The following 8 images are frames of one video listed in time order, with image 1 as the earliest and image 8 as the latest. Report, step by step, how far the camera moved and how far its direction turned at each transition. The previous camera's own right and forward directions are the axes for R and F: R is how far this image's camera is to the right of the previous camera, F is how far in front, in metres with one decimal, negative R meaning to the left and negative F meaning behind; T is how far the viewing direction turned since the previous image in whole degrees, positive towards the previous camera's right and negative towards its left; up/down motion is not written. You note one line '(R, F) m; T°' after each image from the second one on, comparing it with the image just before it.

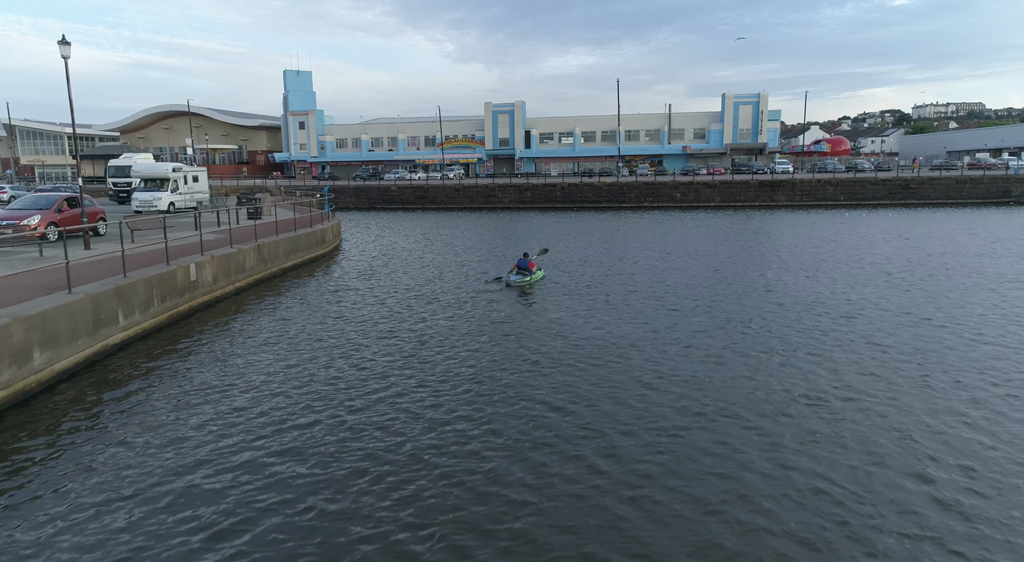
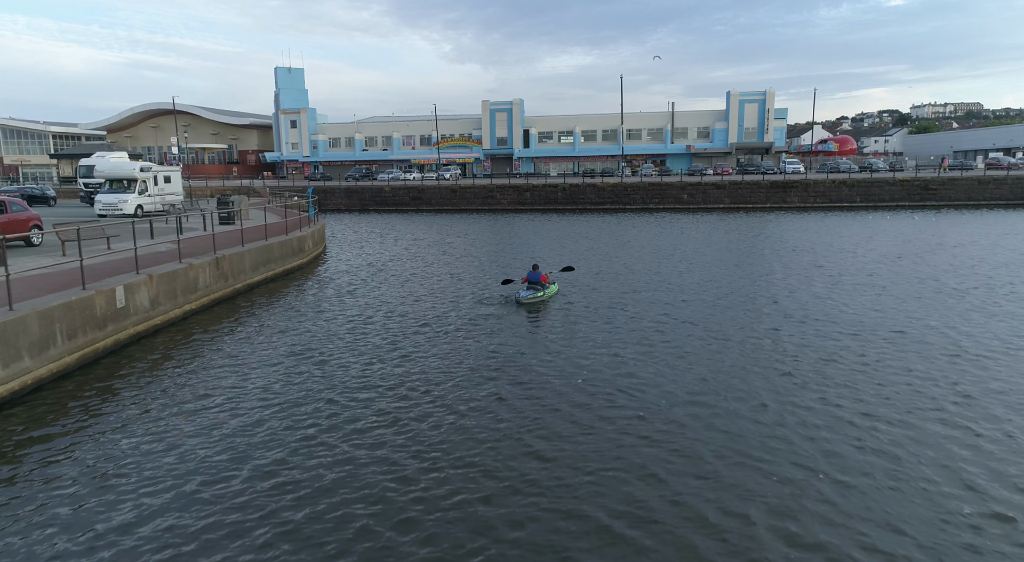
(-0.2, +2.6) m; 0°
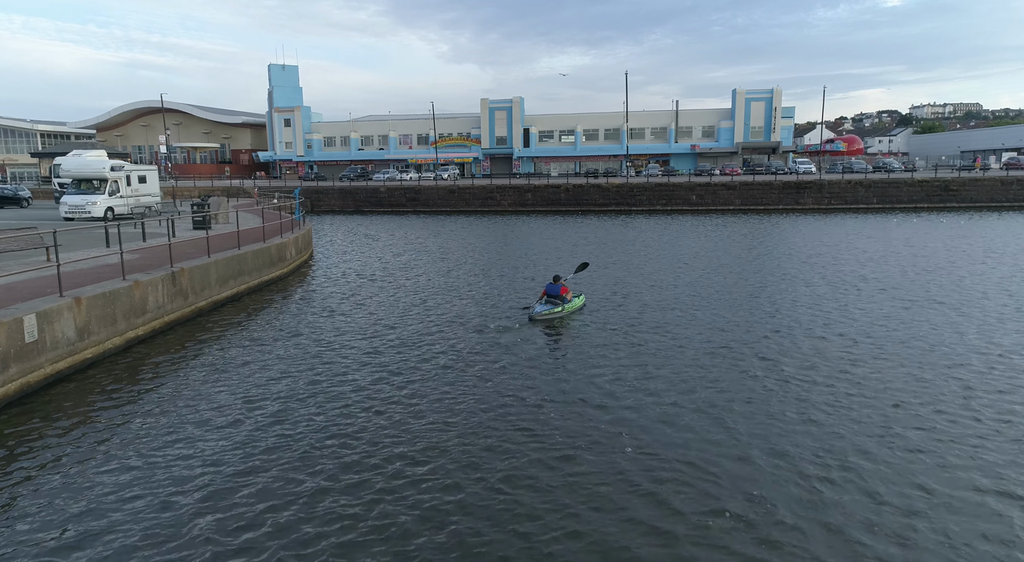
(-0.3, +2.2) m; 0°
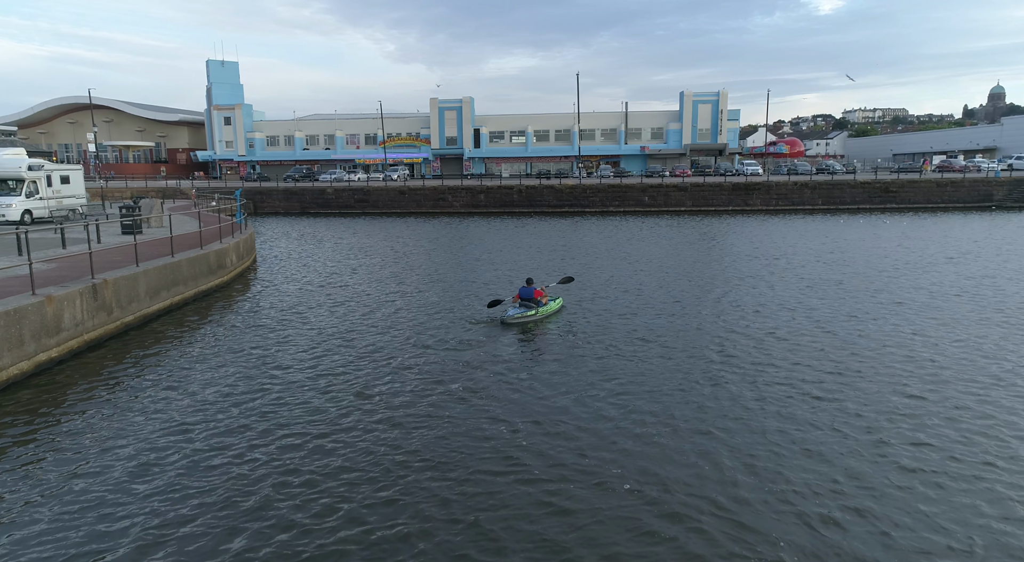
(-0.2, +0.8) m; +4°
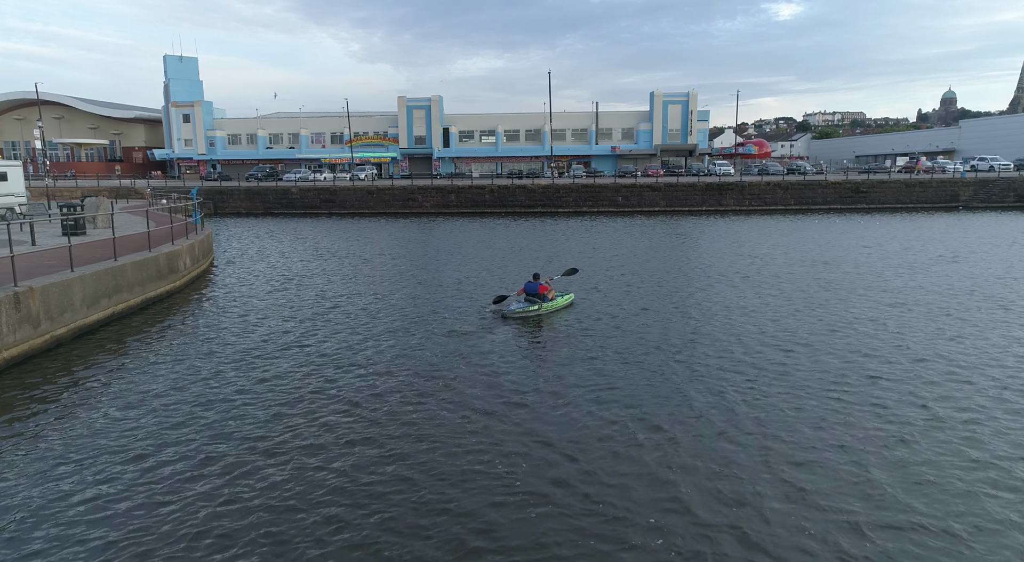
(-0.3, +1.1) m; +3°
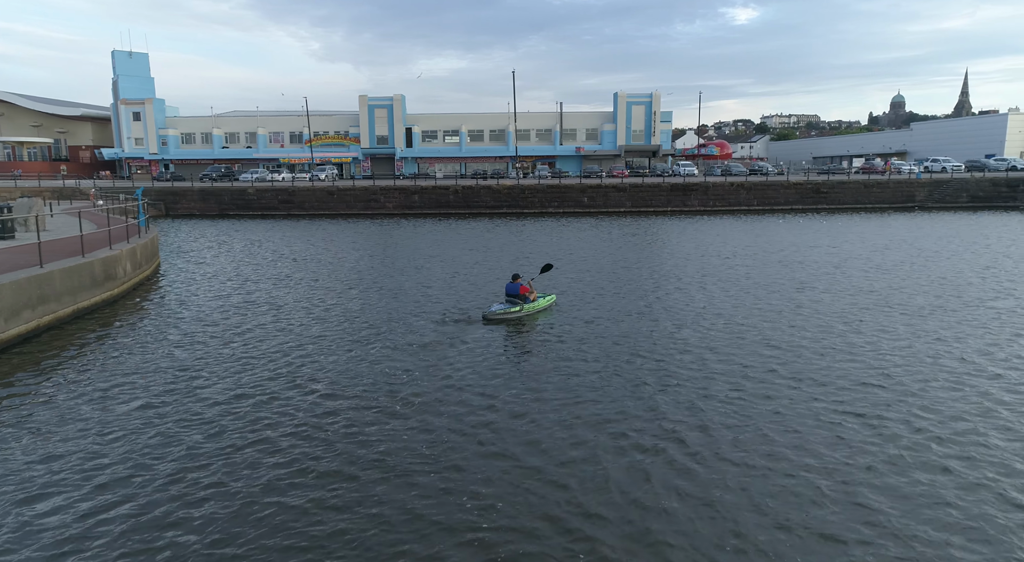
(-0.1, +0.7) m; +3°
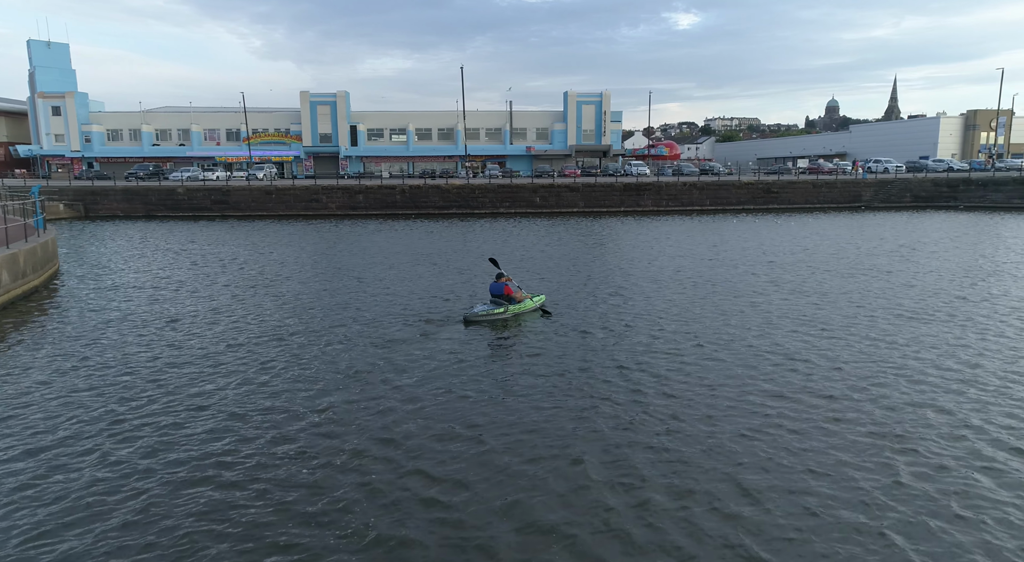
(-0.1, +1.7) m; +4°
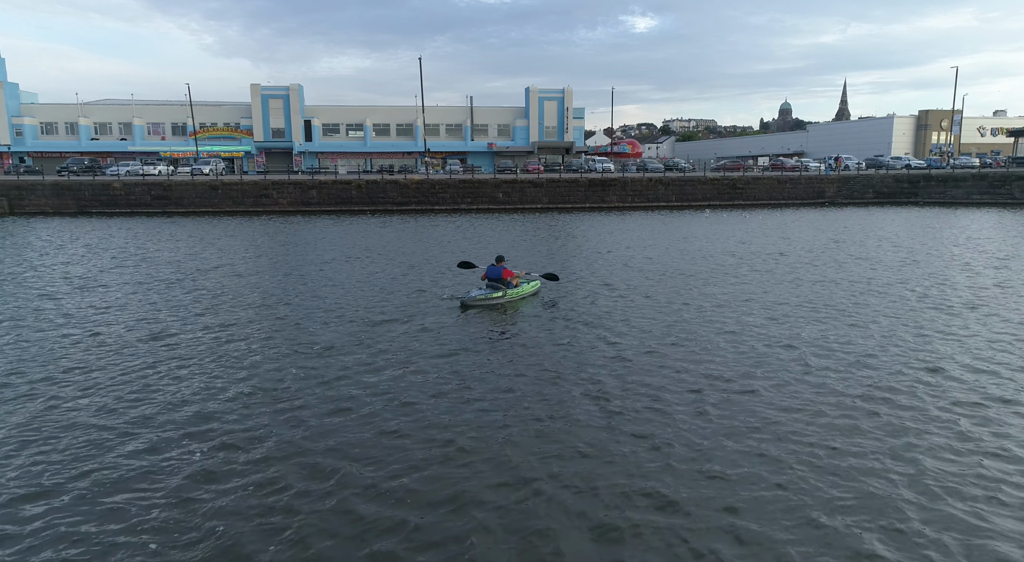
(-0.1, +1.7) m; +3°
